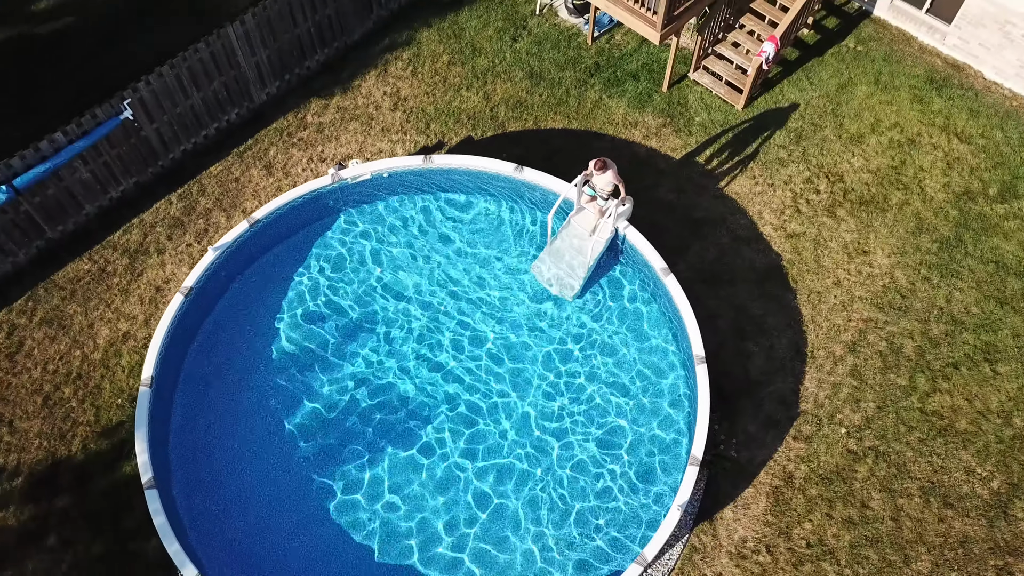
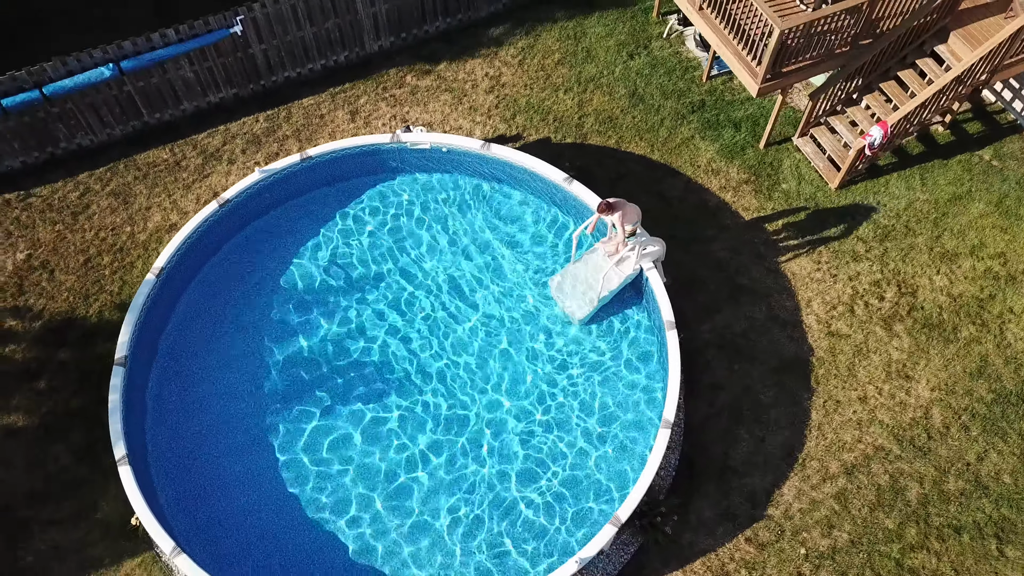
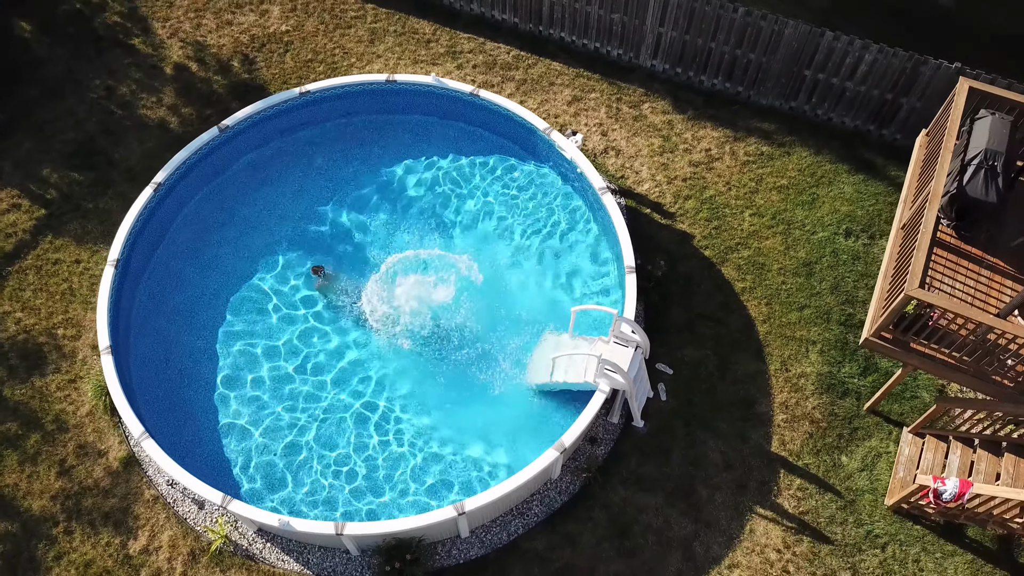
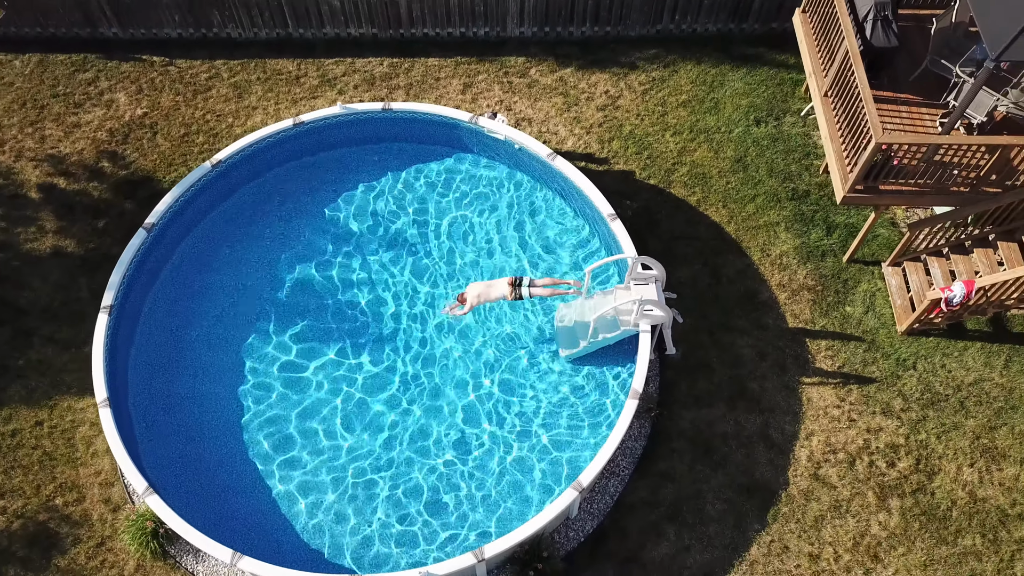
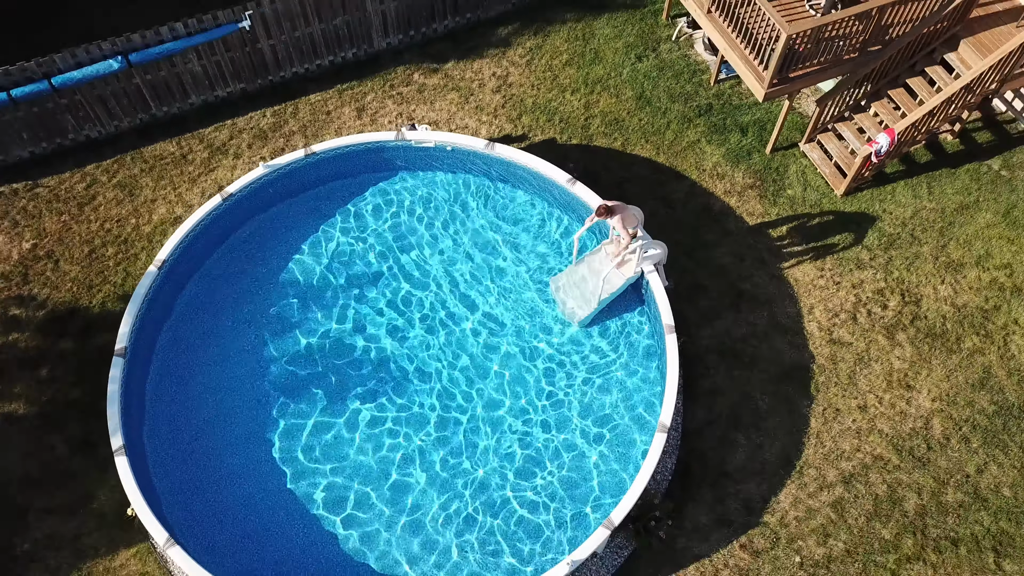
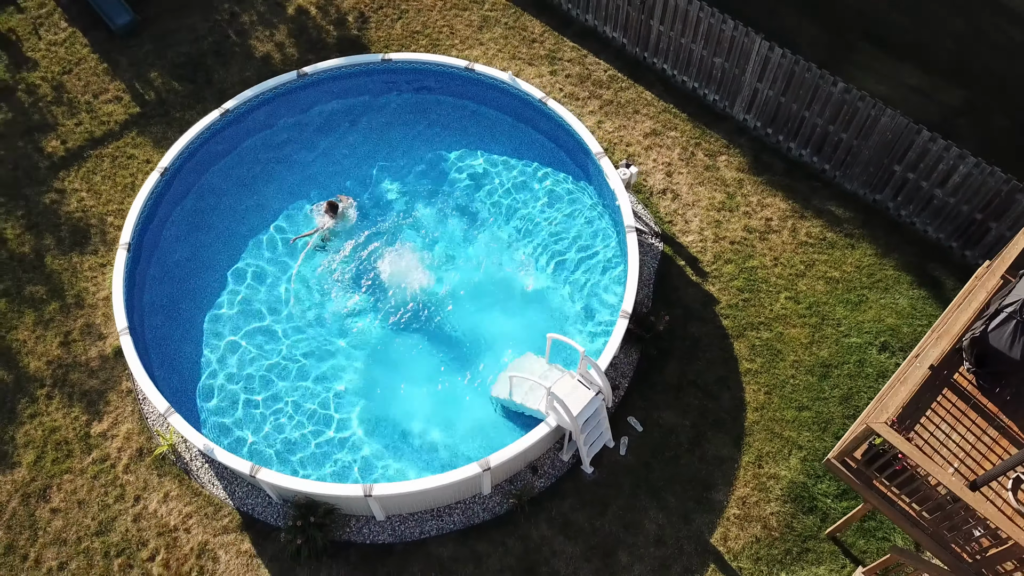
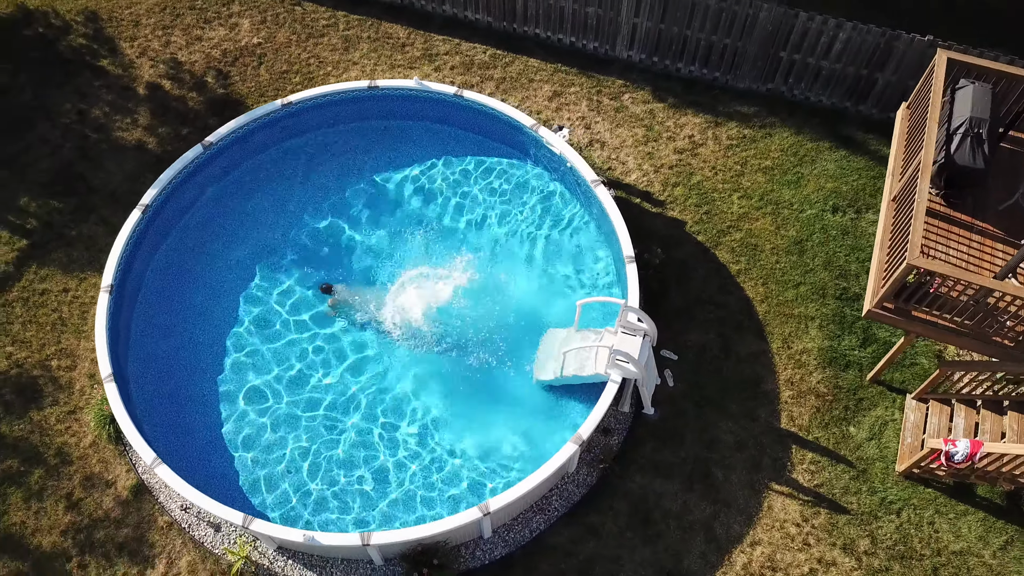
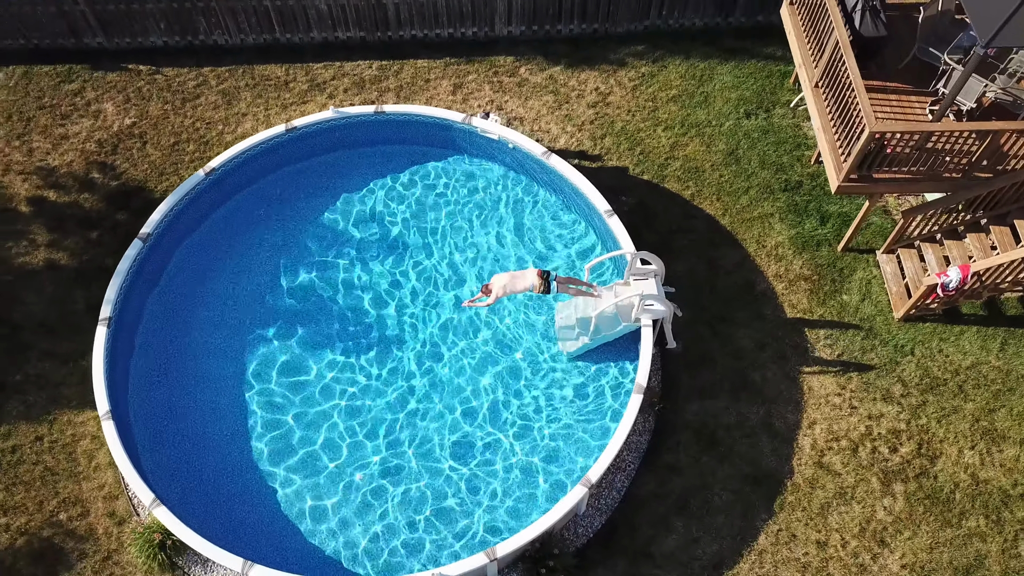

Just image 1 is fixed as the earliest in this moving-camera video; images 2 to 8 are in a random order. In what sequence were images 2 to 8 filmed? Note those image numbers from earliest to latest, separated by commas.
2, 8, 7, 6, 3, 4, 5
